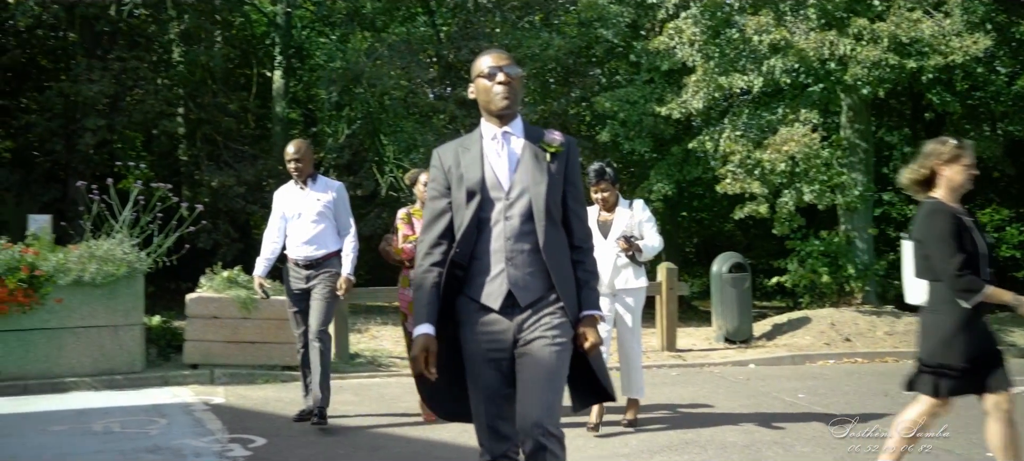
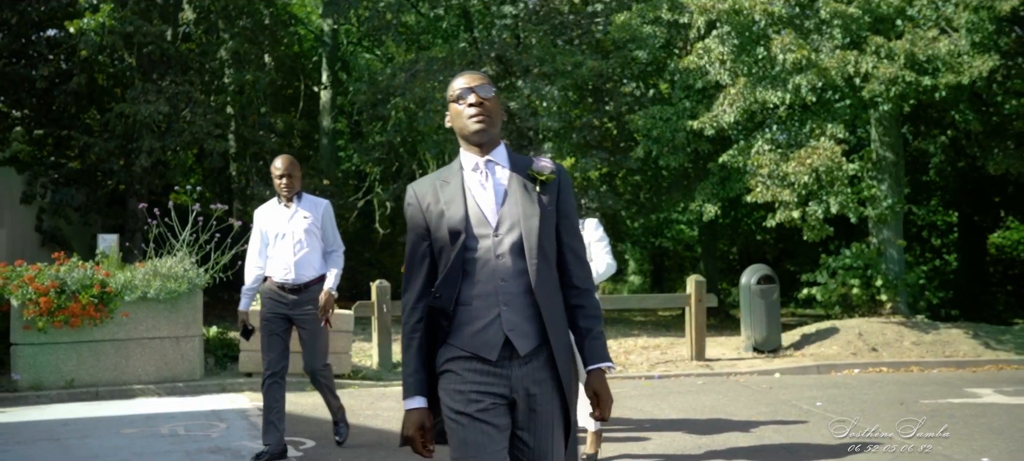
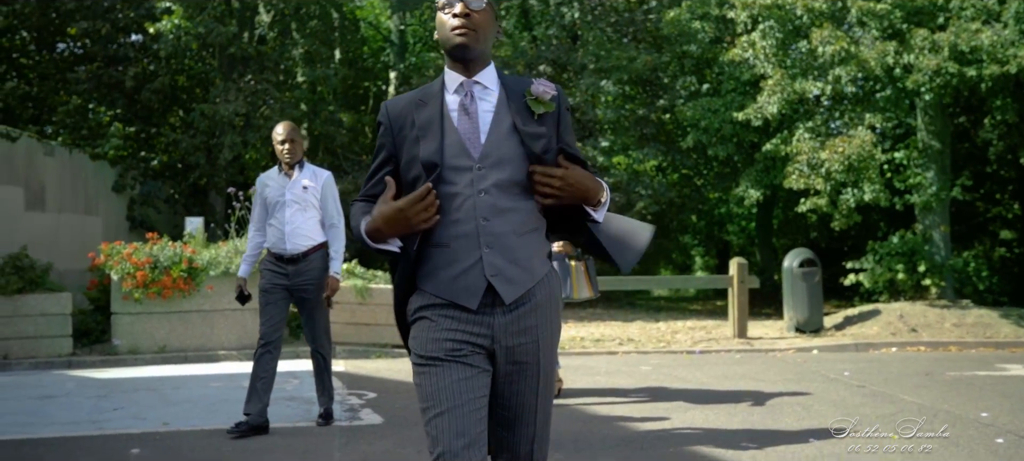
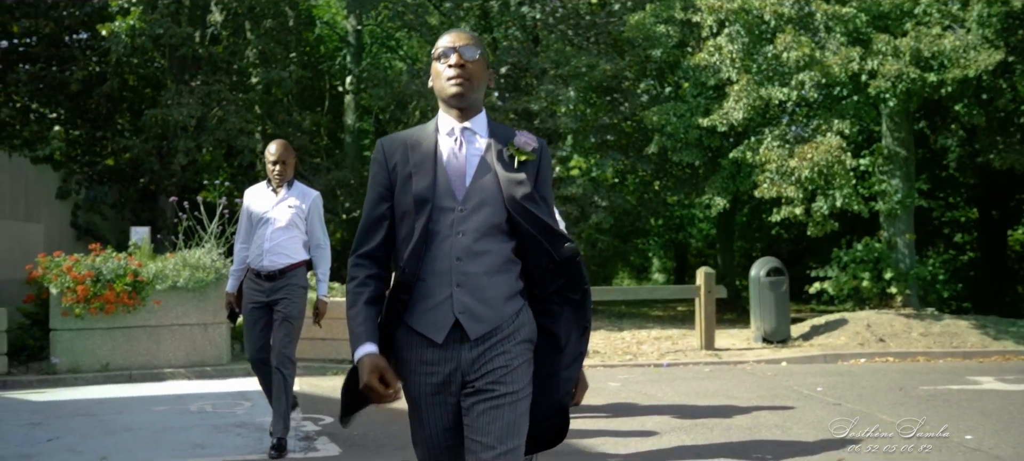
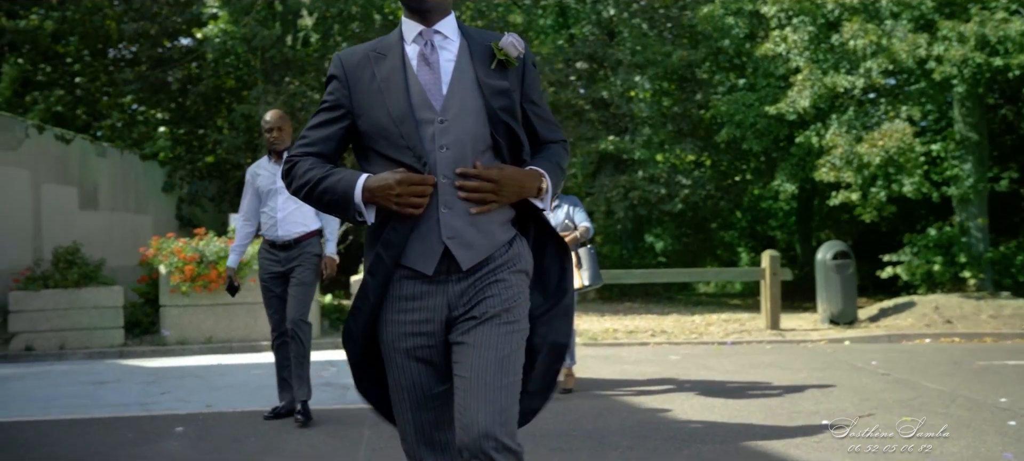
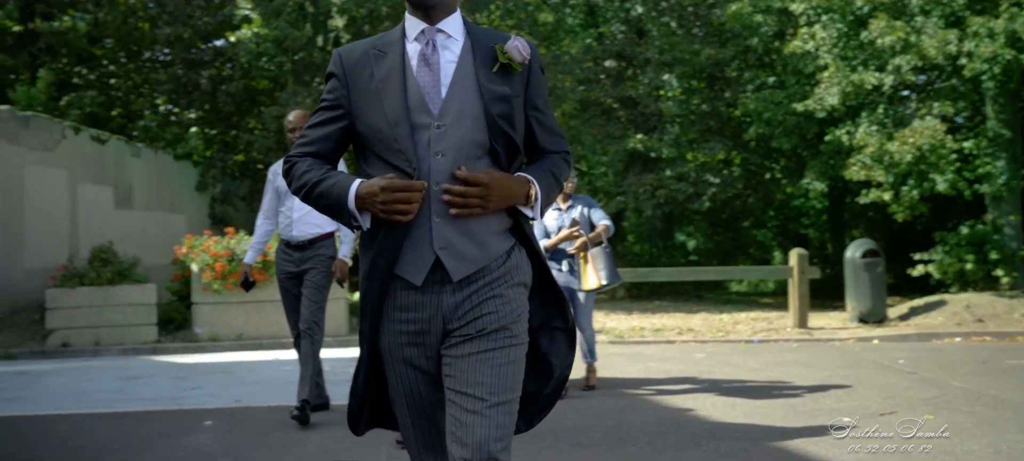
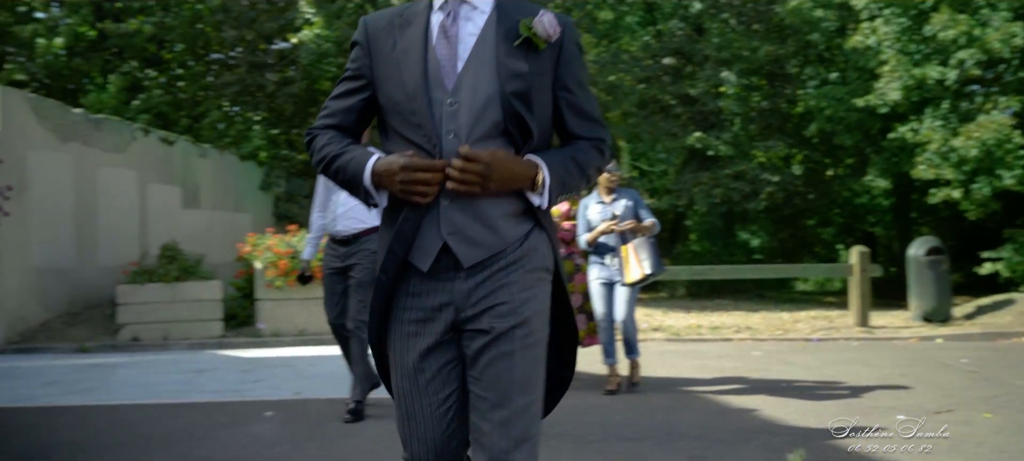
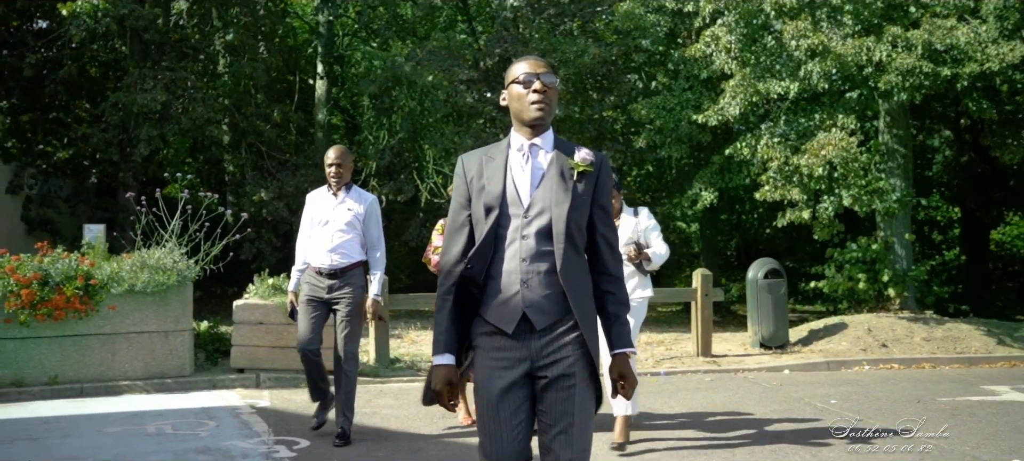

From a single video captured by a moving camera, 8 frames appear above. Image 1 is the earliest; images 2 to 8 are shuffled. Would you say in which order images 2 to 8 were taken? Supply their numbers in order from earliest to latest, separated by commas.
8, 2, 4, 3, 5, 6, 7
